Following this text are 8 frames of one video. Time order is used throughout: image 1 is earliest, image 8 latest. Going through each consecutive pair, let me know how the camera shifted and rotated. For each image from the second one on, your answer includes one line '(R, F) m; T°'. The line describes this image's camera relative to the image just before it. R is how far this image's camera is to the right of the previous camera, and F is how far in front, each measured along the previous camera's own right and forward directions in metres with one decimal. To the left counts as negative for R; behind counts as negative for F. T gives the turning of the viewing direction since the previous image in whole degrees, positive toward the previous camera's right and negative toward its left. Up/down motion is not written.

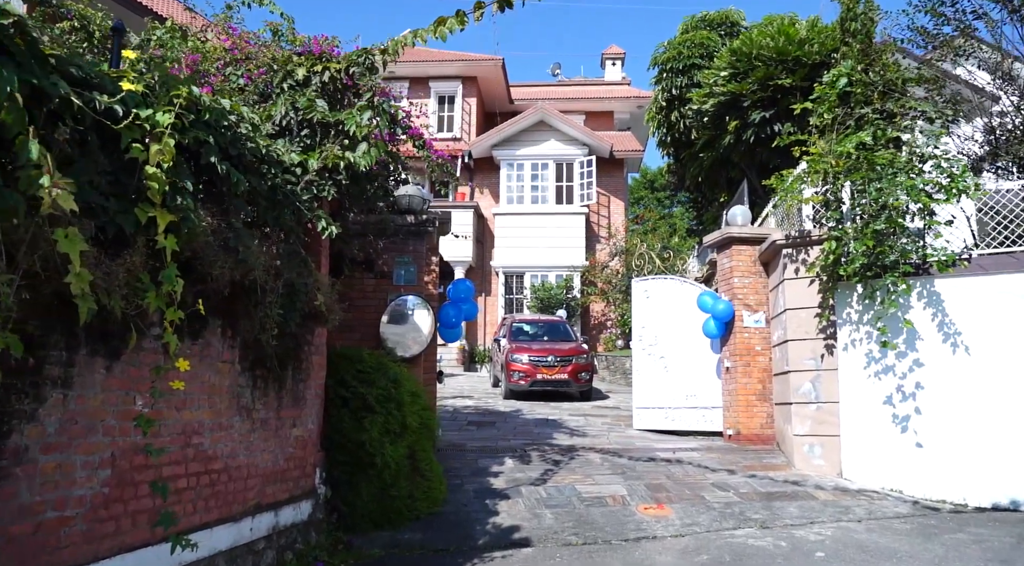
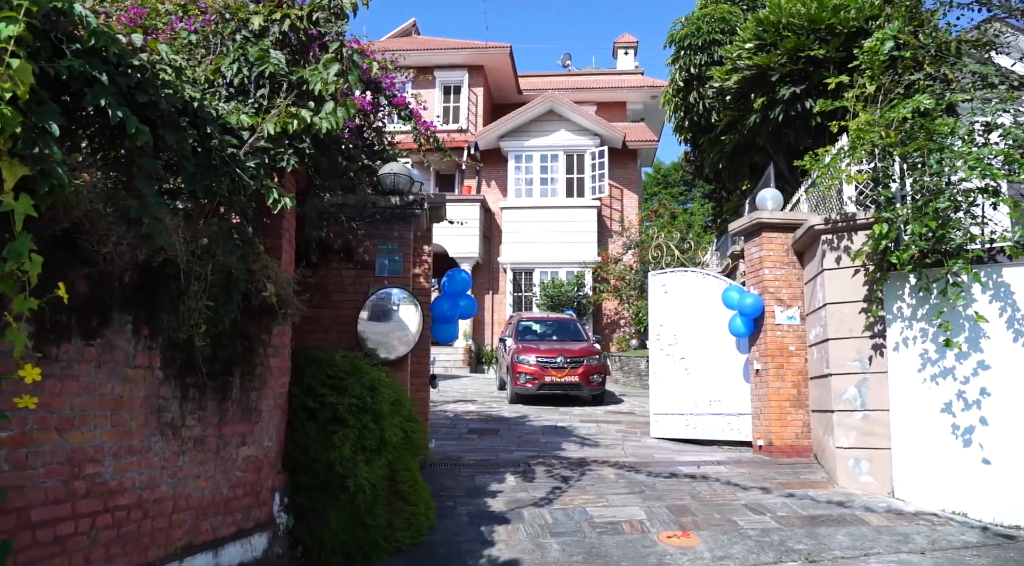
(+0.1, +1.0) m; -1°
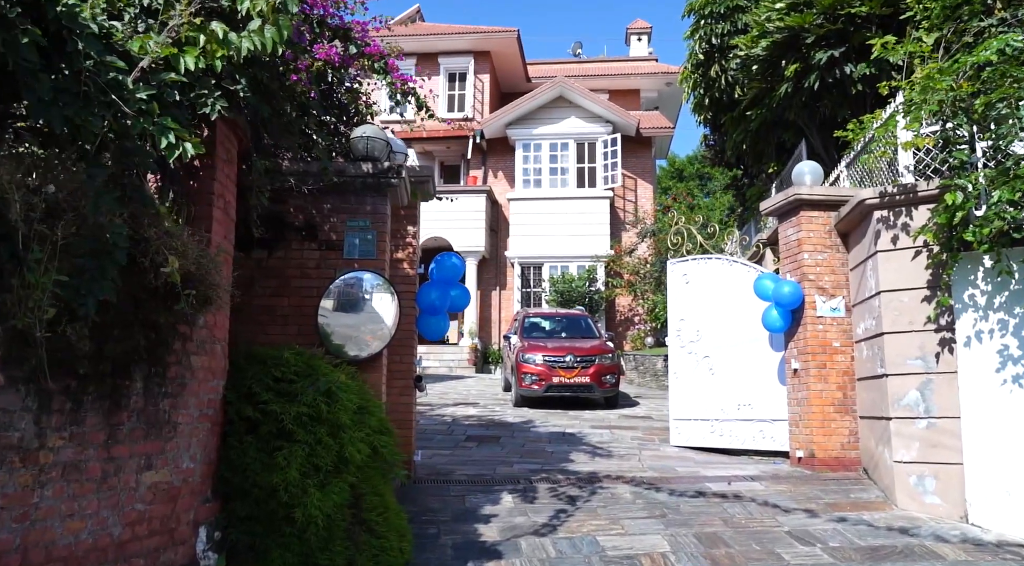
(+0.1, +1.1) m; -1°
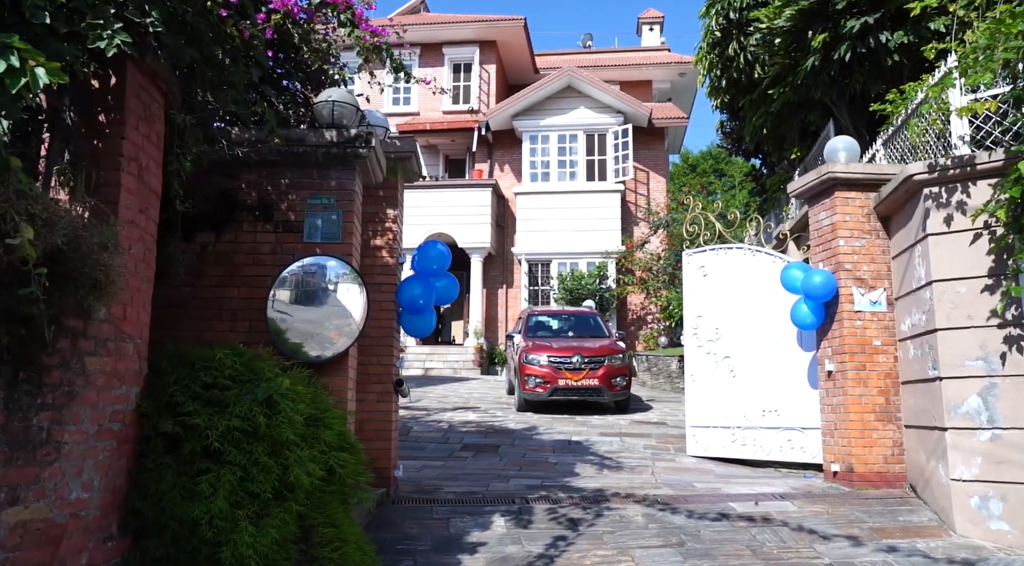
(+0.2, +0.8) m; -1°
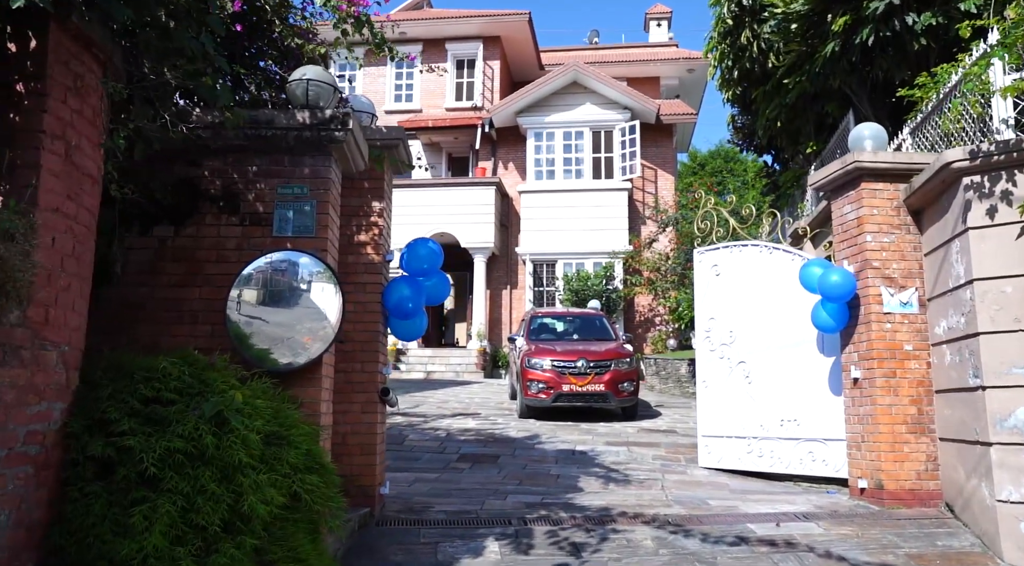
(+0.1, +0.5) m; -1°
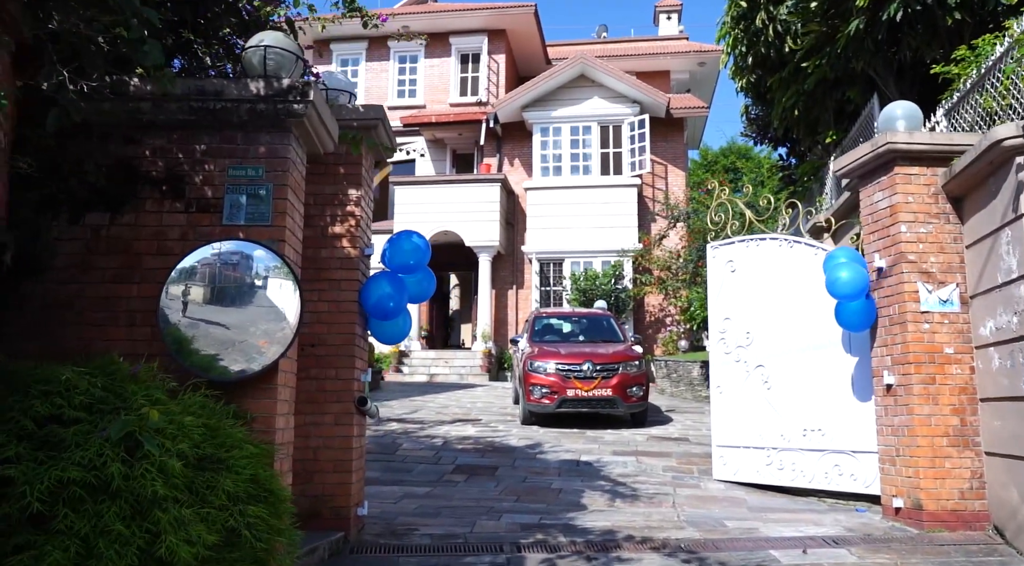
(+0.1, +0.6) m; -1°
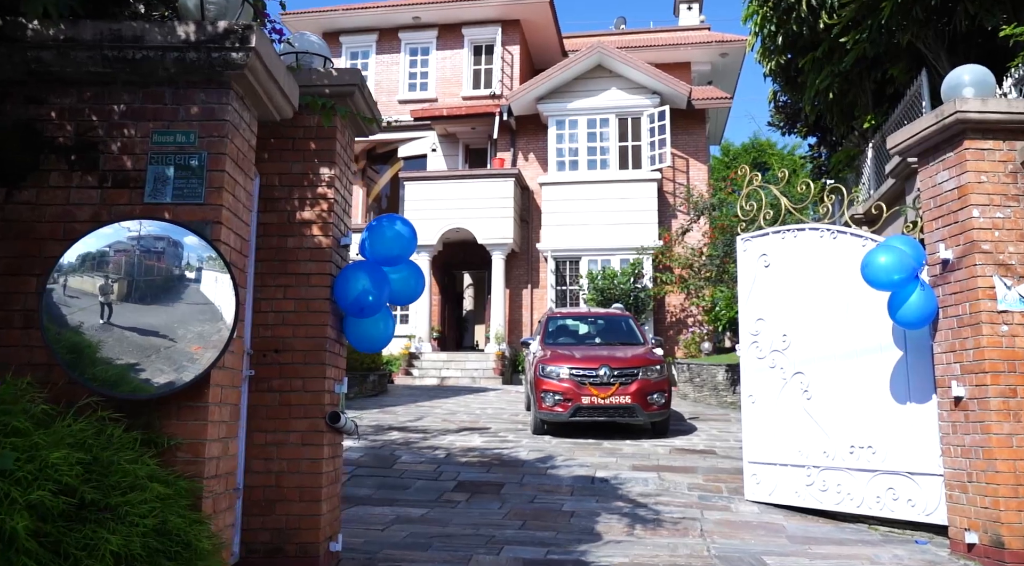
(+0.1, +0.8) m; -2°
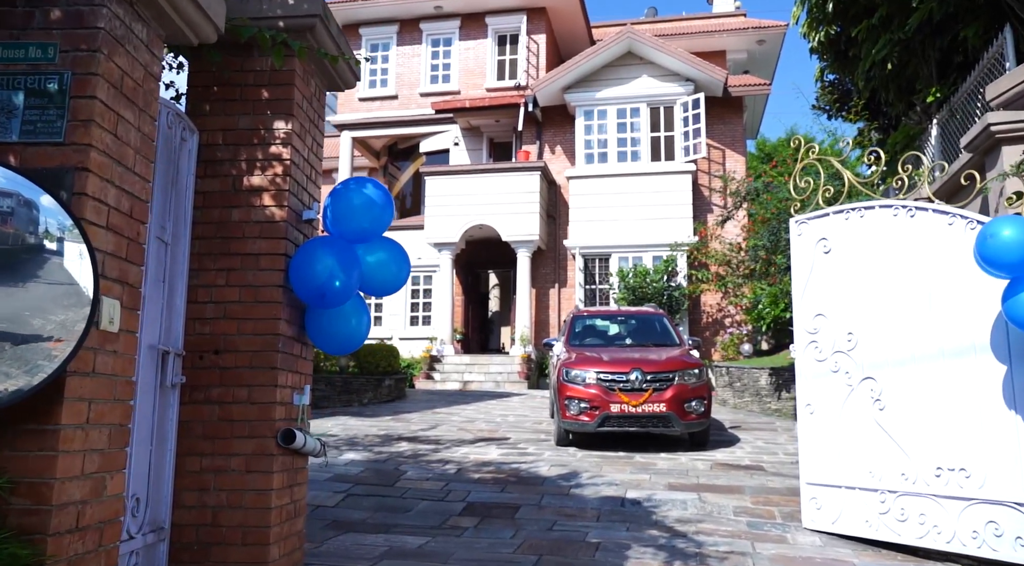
(+0.1, +0.9) m; -3°
